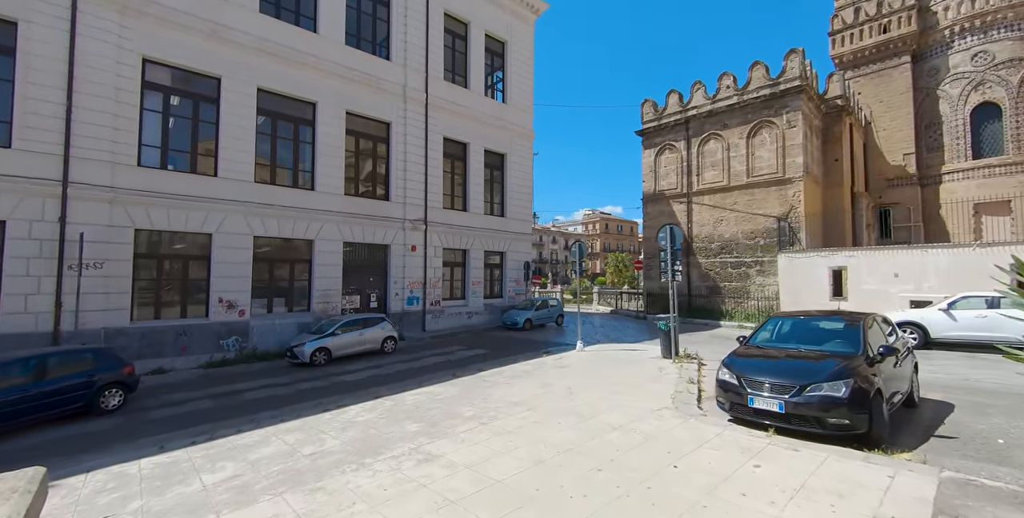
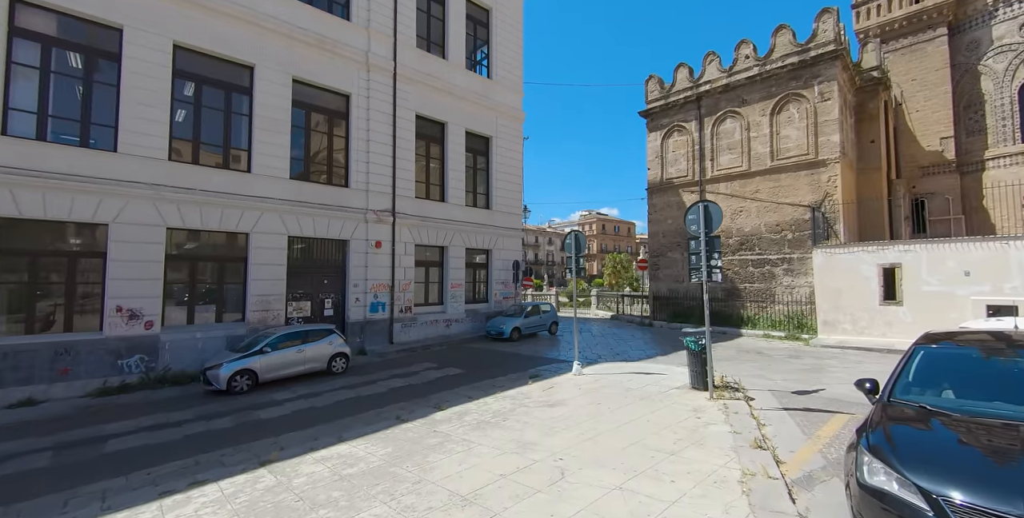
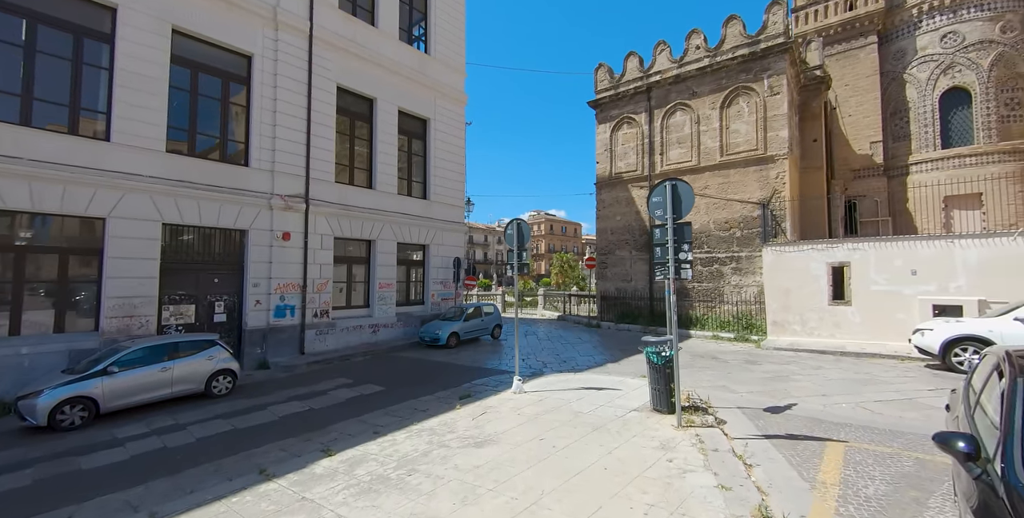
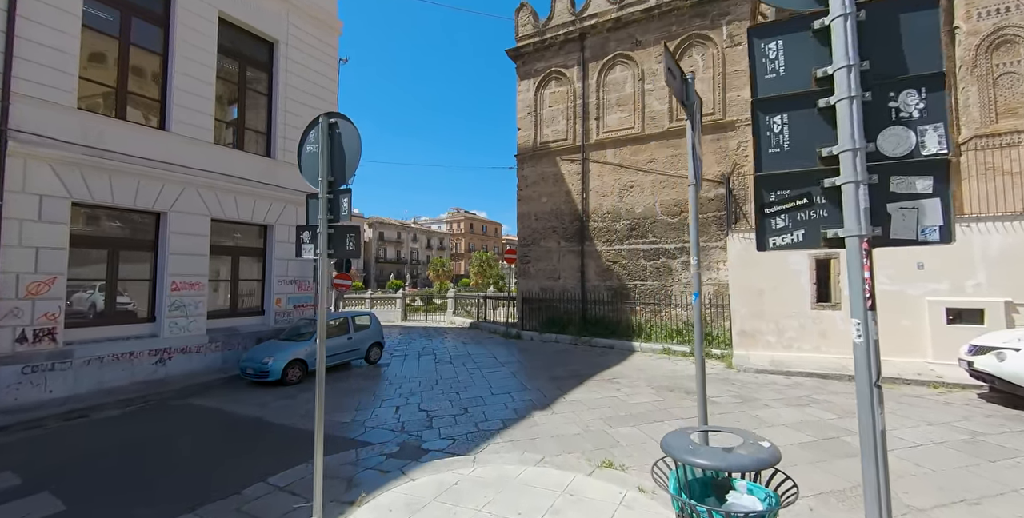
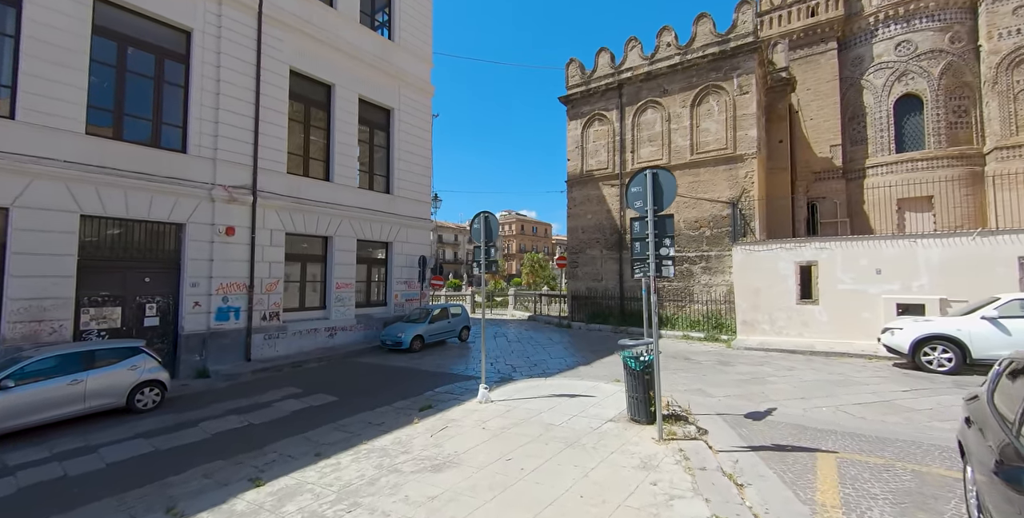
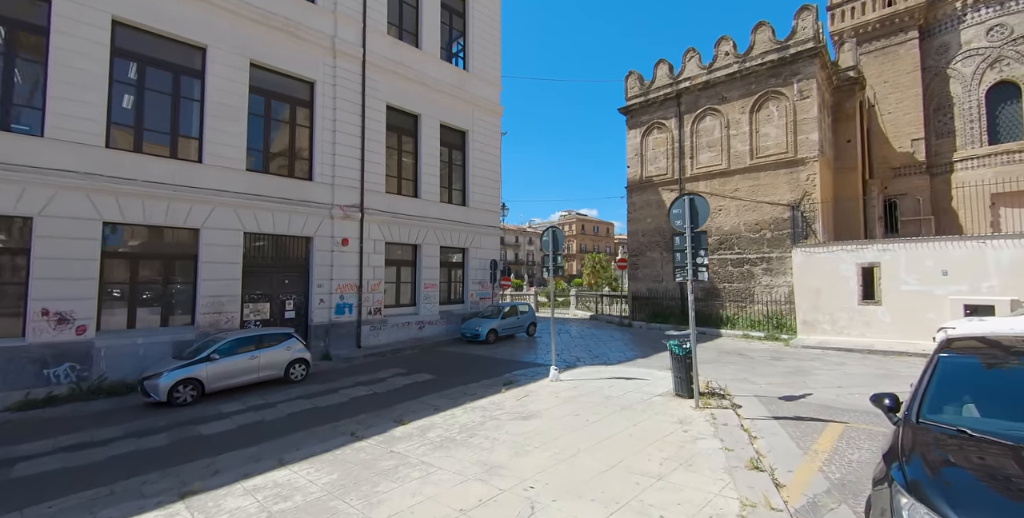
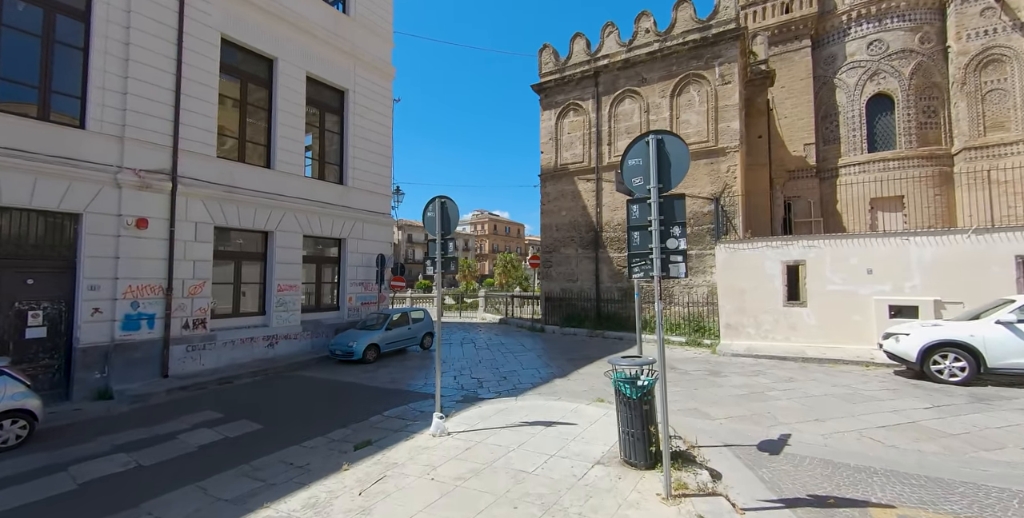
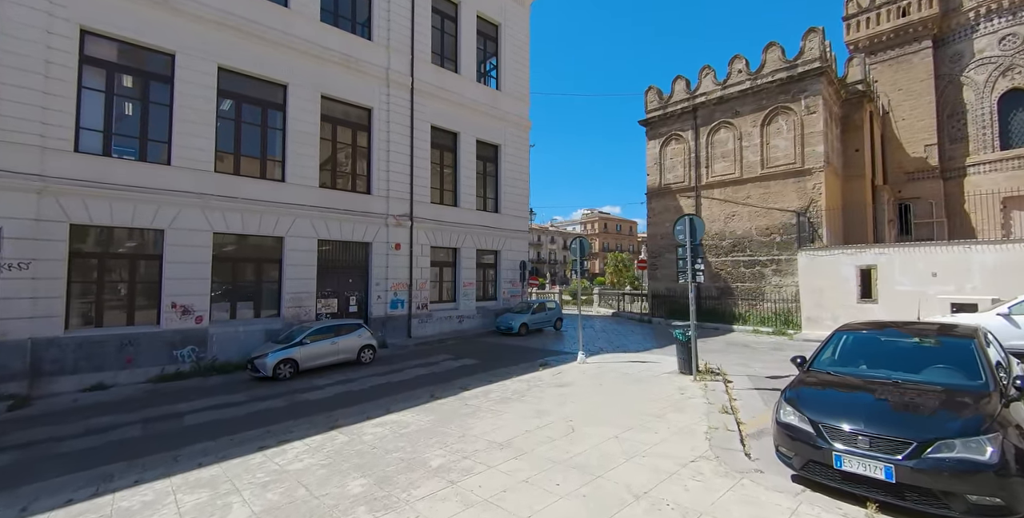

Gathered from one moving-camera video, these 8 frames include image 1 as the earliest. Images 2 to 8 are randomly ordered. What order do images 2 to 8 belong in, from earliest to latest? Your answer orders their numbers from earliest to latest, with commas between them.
8, 2, 6, 3, 5, 7, 4
